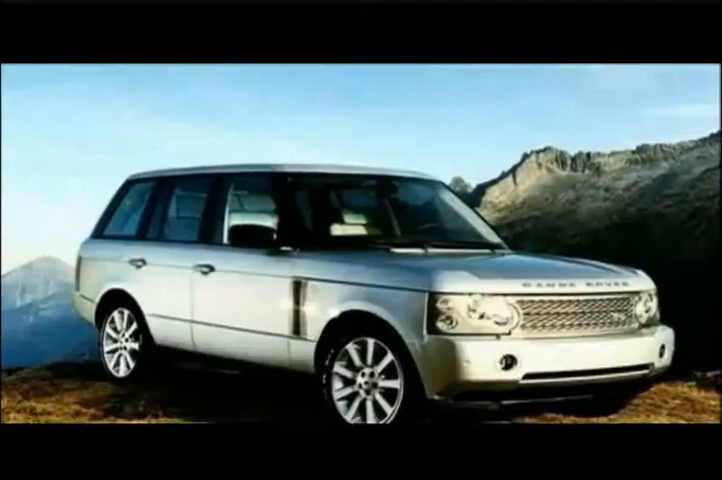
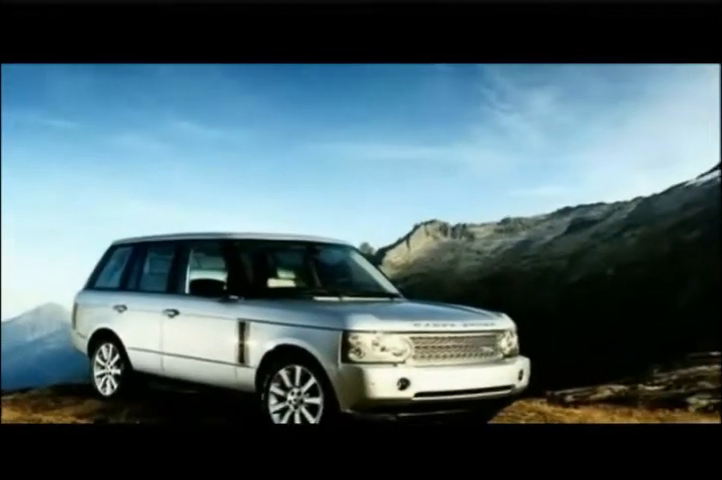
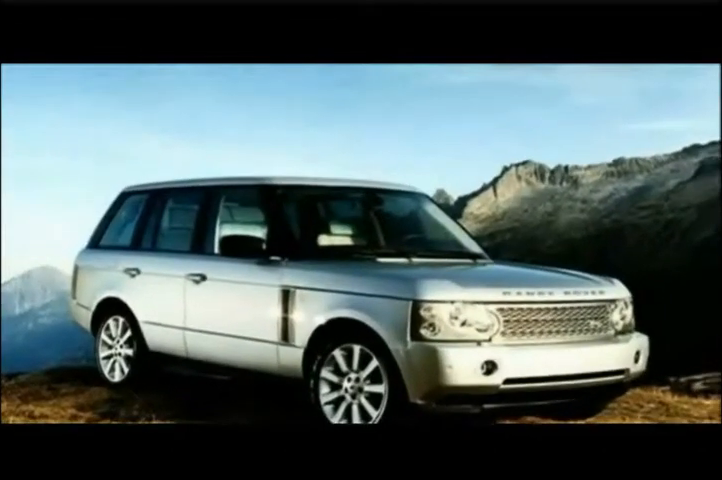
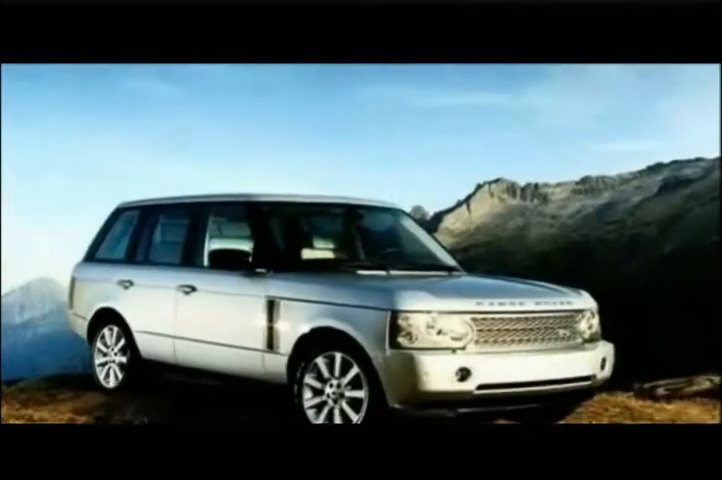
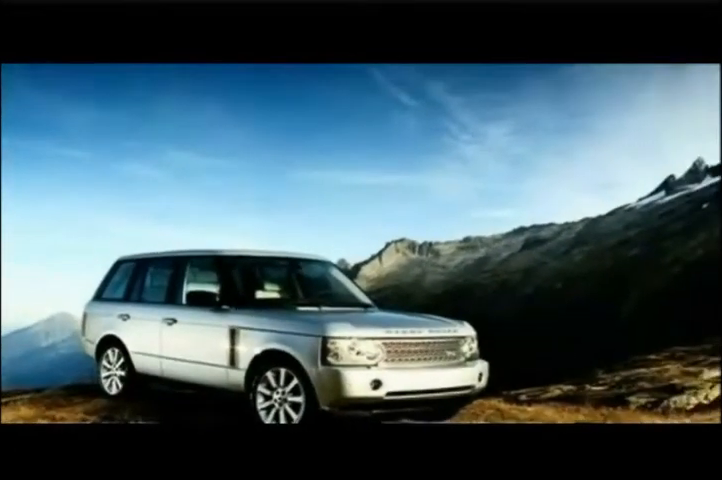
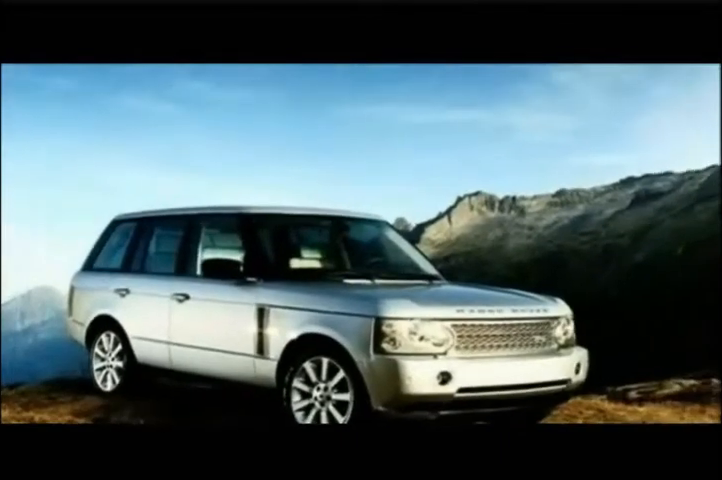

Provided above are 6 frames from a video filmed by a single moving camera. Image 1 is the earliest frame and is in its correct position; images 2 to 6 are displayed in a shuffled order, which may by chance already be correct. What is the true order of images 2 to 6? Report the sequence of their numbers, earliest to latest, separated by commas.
3, 4, 6, 2, 5
